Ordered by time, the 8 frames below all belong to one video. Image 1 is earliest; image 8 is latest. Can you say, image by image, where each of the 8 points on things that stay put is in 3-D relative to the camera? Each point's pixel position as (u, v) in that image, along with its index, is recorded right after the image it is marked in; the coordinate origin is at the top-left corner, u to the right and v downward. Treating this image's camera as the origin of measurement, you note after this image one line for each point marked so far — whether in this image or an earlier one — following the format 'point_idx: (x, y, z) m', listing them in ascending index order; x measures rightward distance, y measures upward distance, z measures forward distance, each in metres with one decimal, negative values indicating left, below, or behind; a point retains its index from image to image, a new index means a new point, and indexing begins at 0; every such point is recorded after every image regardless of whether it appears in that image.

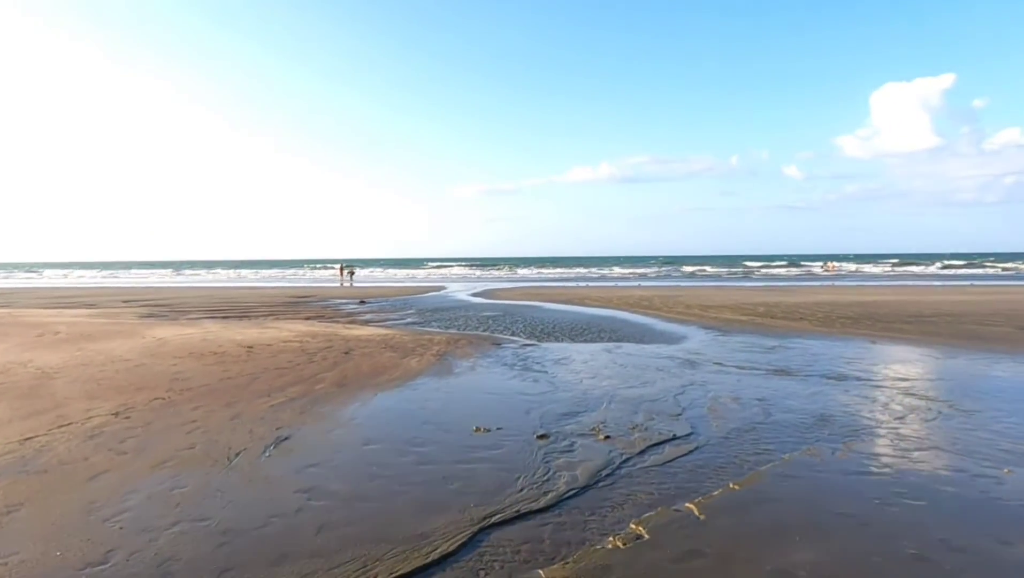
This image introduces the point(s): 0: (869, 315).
0: (+9.3, -0.7, +17.9) m
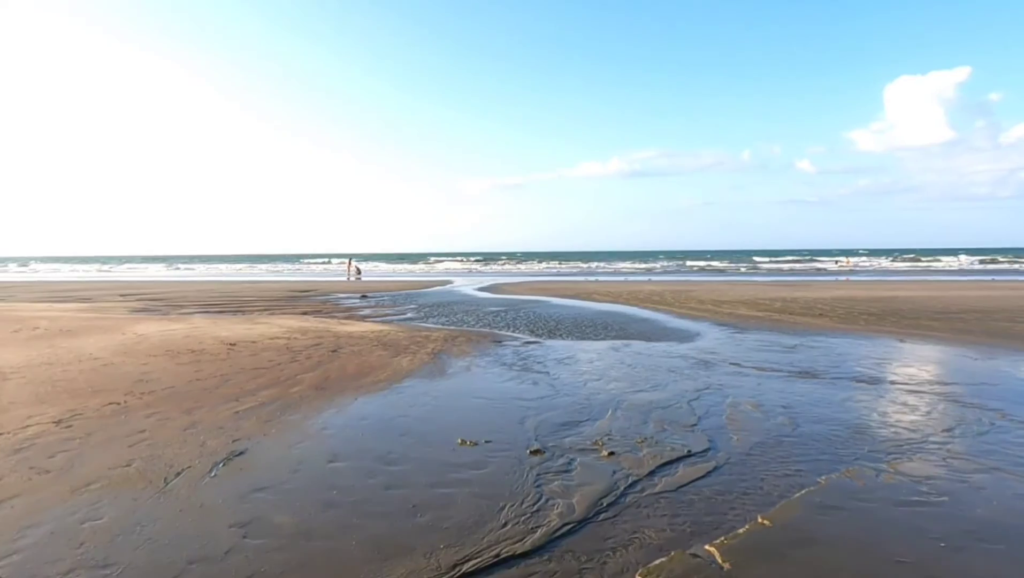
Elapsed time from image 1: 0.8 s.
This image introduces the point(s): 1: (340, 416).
0: (+9.4, -0.6, +17.0) m
1: (-1.7, -1.2, +6.7) m
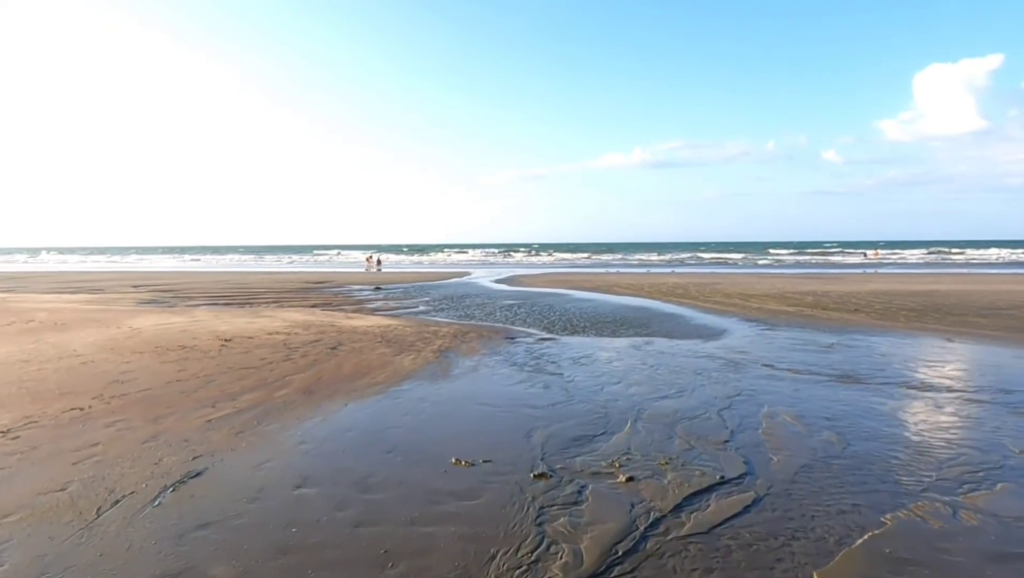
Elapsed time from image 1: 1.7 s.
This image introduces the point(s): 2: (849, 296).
0: (+9.7, -0.4, +15.9) m
1: (-1.6, -1.2, +5.9) m
2: (+9.3, -0.2, +19.1) m
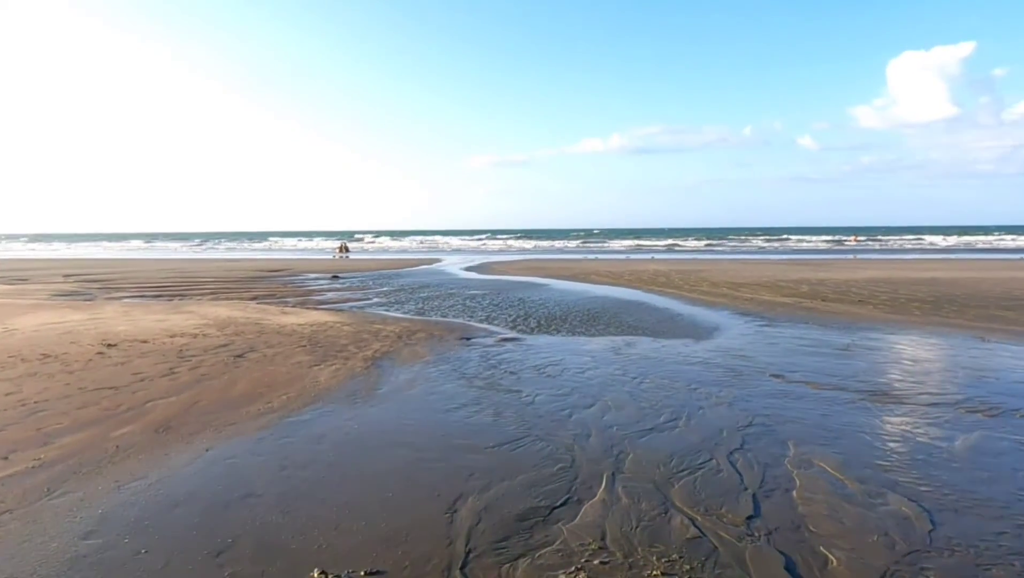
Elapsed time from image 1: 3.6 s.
0: (+9.0, -0.2, +14.2) m
1: (-2.1, -1.2, +3.9) m
2: (+8.4, +0.1, +17.4) m
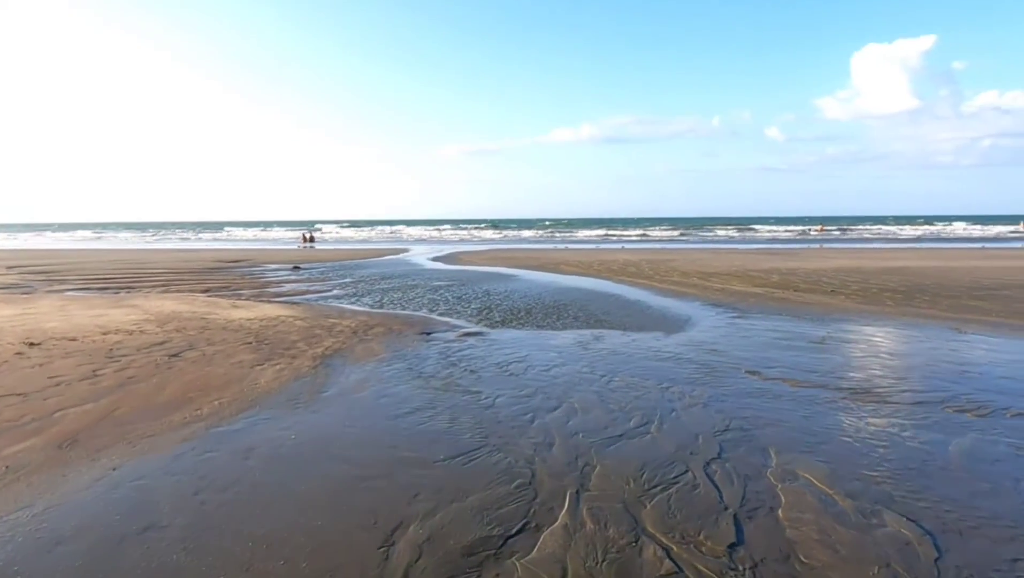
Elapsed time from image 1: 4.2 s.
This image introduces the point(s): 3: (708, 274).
0: (+8.3, 0.0, +14.0) m
1: (-2.3, -1.2, +3.3) m
2: (+7.6, +0.3, +17.2) m
3: (+5.2, +0.4, +18.5) m
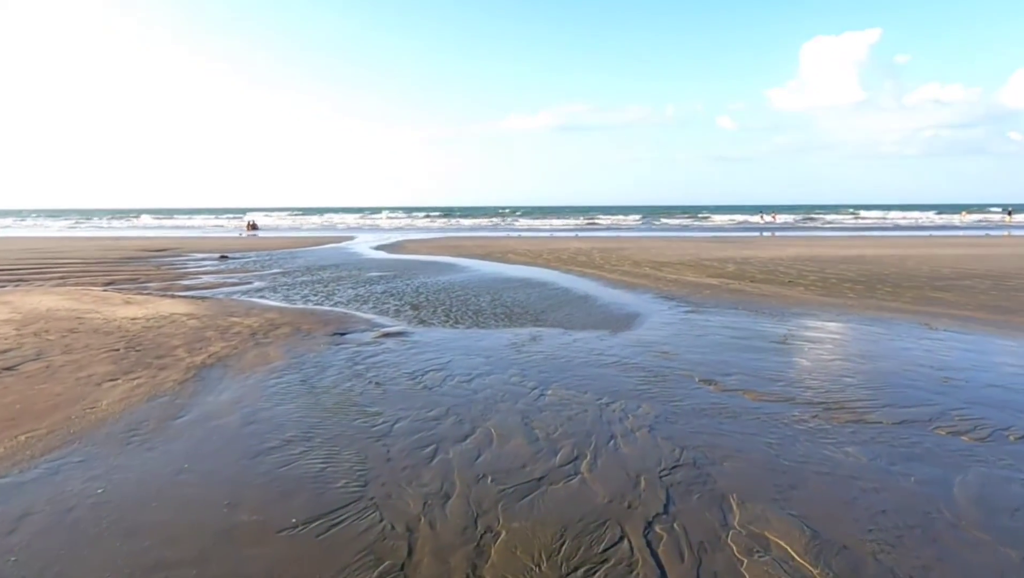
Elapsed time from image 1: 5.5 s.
0: (+7.1, +0.2, +13.3) m
1: (-2.9, -1.2, +2.0) m
2: (+6.2, +0.6, +16.4) m
3: (+3.8, +0.7, +17.6) m
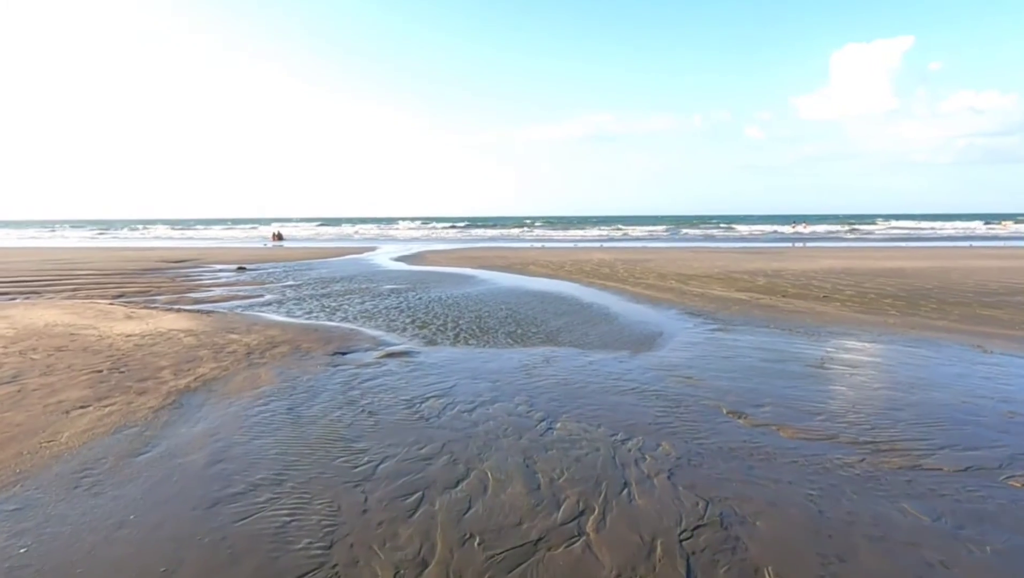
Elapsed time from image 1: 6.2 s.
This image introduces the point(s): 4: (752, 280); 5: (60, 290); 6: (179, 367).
0: (+7.4, -0.1, +12.4) m
1: (-3.0, -1.3, +1.5) m
2: (+6.6, +0.3, +15.6) m
3: (+4.2, +0.3, +16.8) m
4: (+5.3, +0.2, +15.4) m
5: (-9.8, 0.0, +15.0) m
6: (-3.3, -0.8, +7.0) m
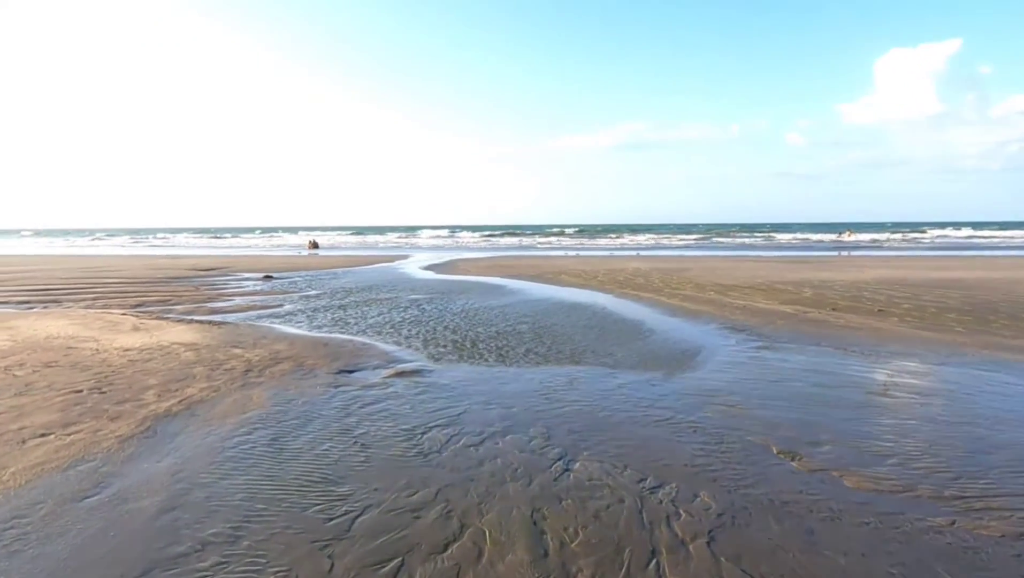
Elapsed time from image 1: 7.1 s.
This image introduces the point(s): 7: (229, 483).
0: (+7.8, -0.3, +11.3) m
1: (-3.1, -1.4, +0.9) m
2: (+7.2, 0.0, +14.5) m
3: (+4.9, +0.1, +15.9) m
4: (+5.9, 0.0, +14.4) m
5: (-9.2, -0.2, +14.8) m
6: (-3.2, -0.9, +6.4) m
7: (-1.7, -1.2, +4.2) m
